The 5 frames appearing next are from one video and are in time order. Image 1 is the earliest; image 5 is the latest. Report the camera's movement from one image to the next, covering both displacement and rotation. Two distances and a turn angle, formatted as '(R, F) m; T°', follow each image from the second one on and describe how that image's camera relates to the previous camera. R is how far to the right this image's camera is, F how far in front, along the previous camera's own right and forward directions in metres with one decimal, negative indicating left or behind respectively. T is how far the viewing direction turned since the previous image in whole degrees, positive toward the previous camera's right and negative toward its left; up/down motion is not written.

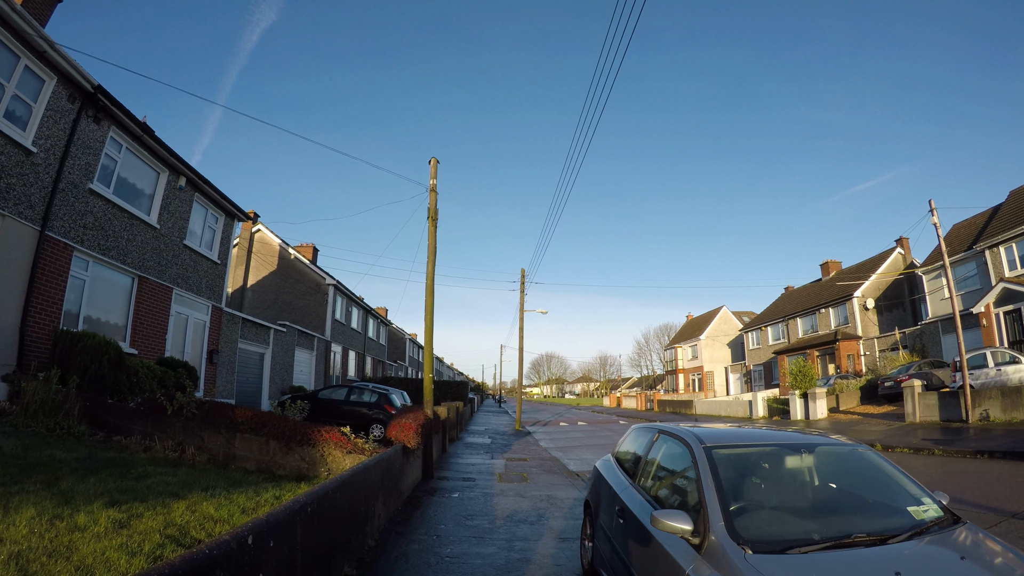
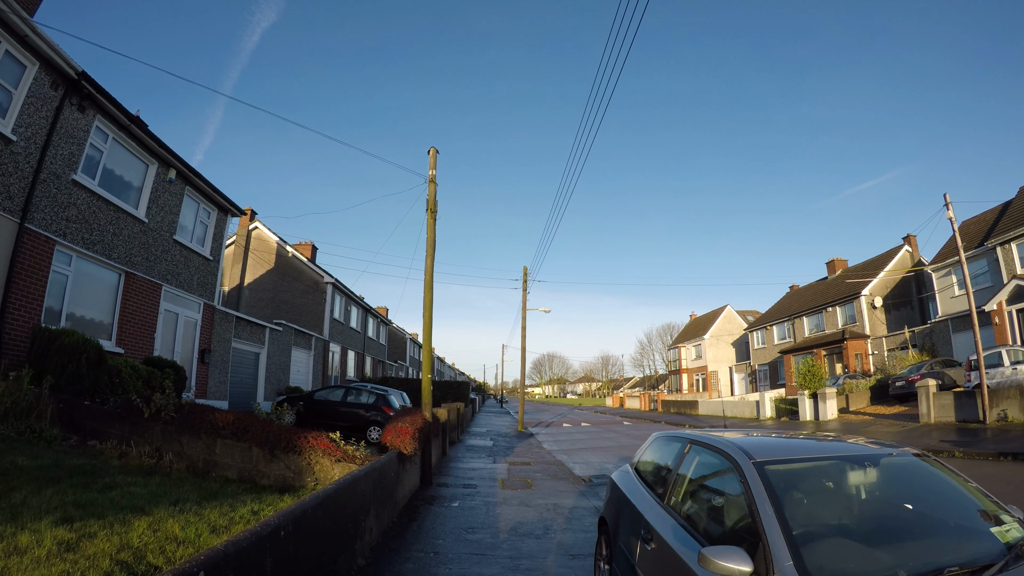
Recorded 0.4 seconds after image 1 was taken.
(0.0, +0.5) m; 0°
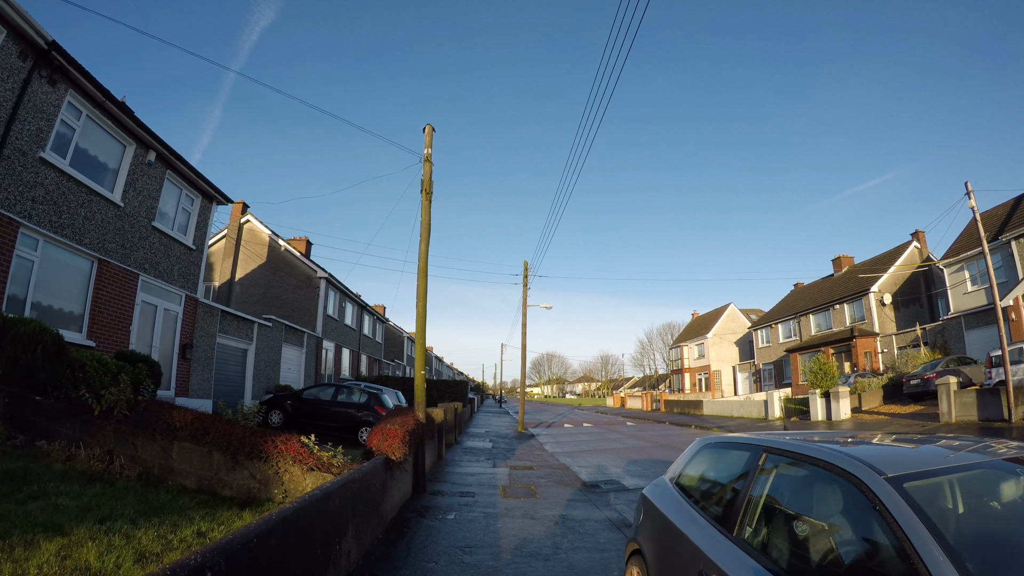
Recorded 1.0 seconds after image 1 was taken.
(-0.1, +0.8) m; 0°
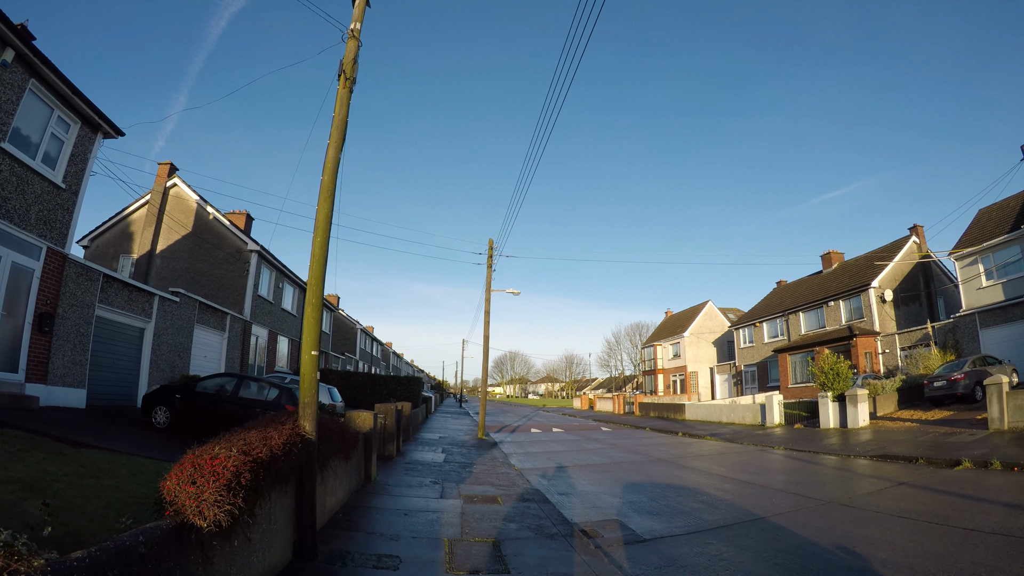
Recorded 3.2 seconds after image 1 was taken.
(0.0, +3.0) m; +4°
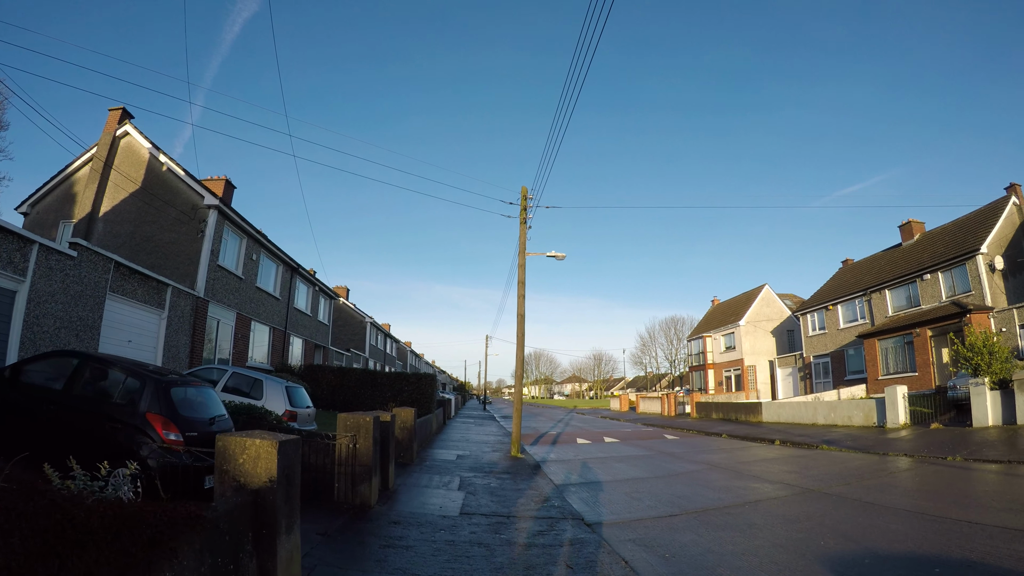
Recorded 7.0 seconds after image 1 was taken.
(-0.5, +4.4) m; -2°
